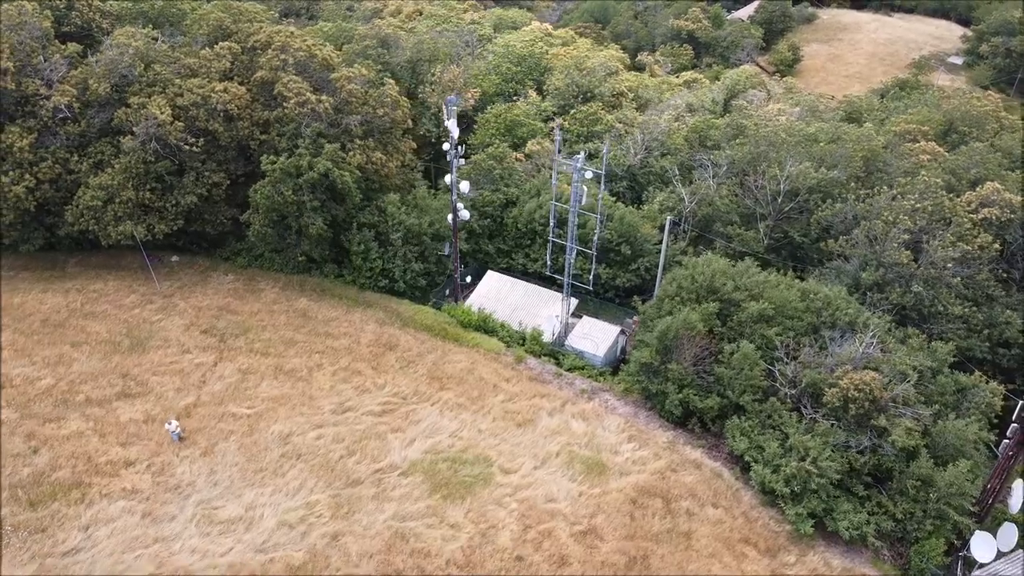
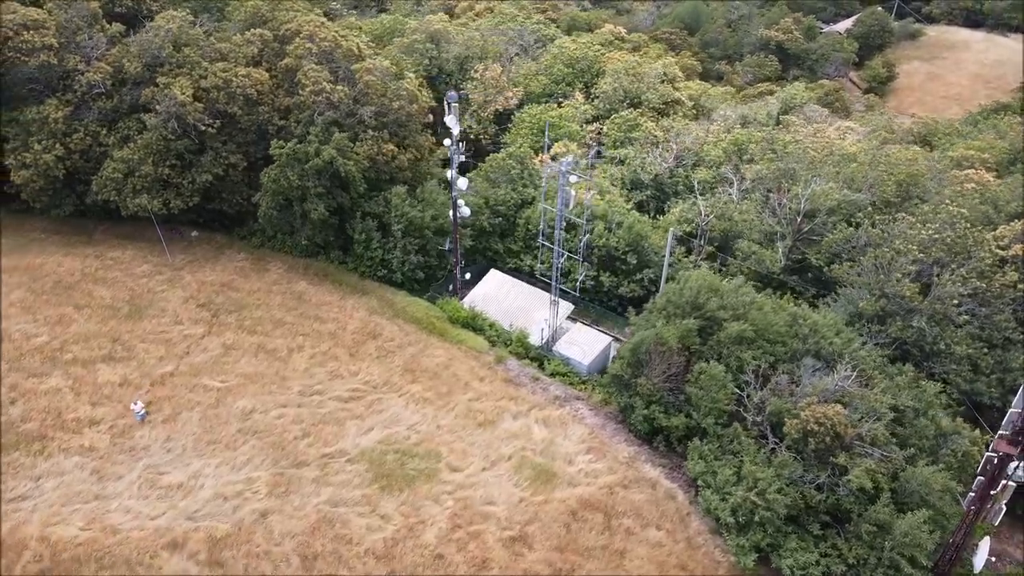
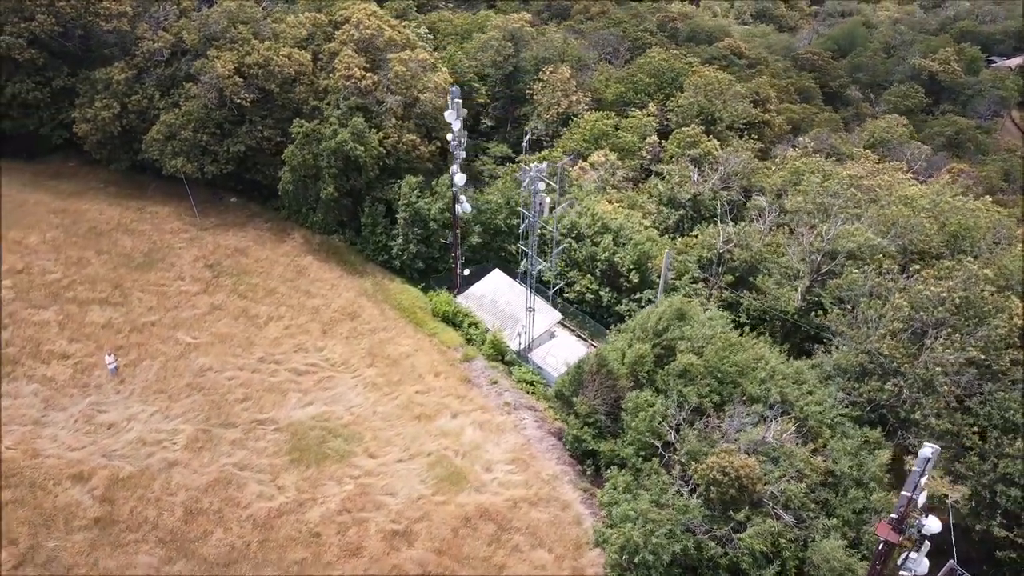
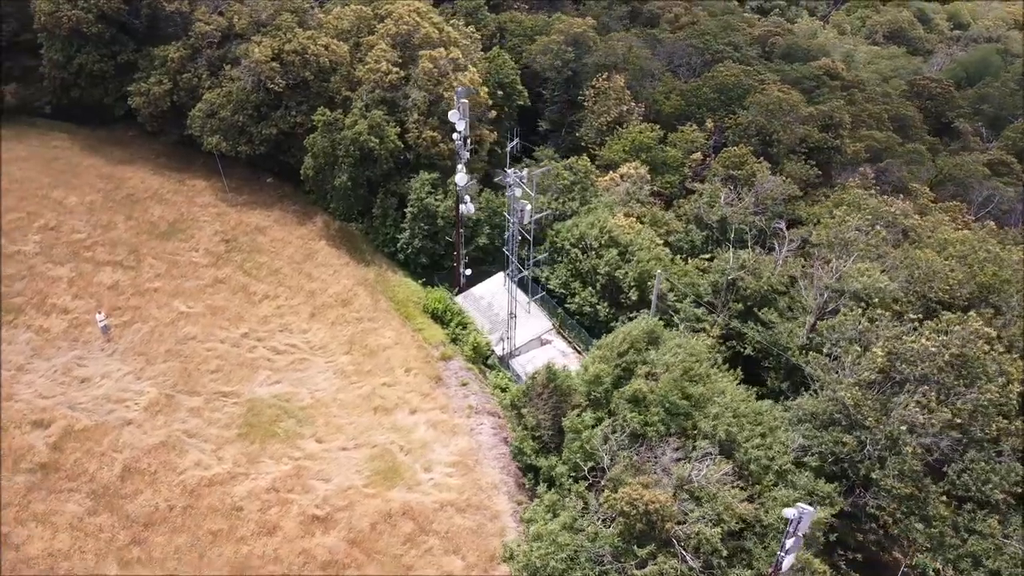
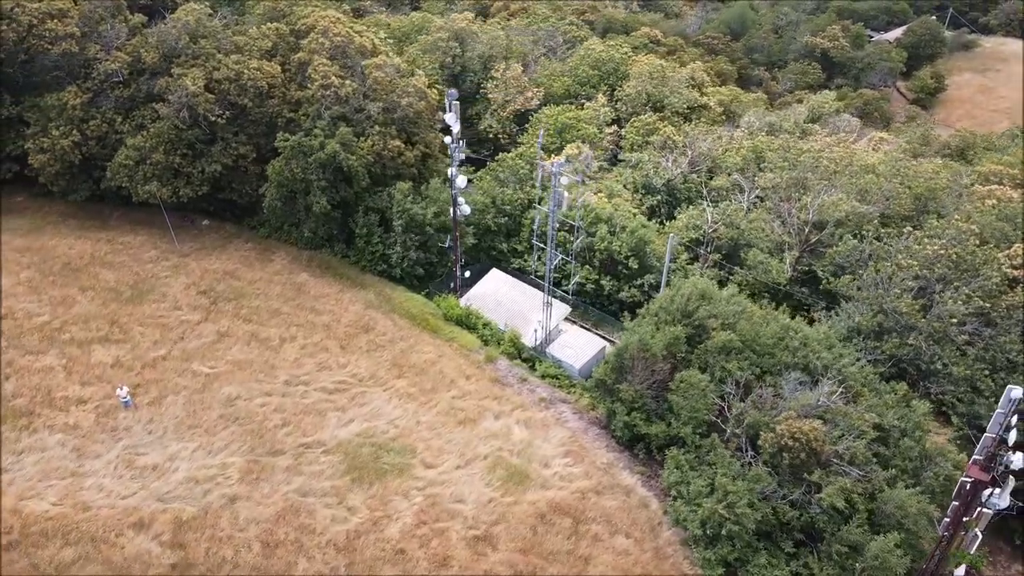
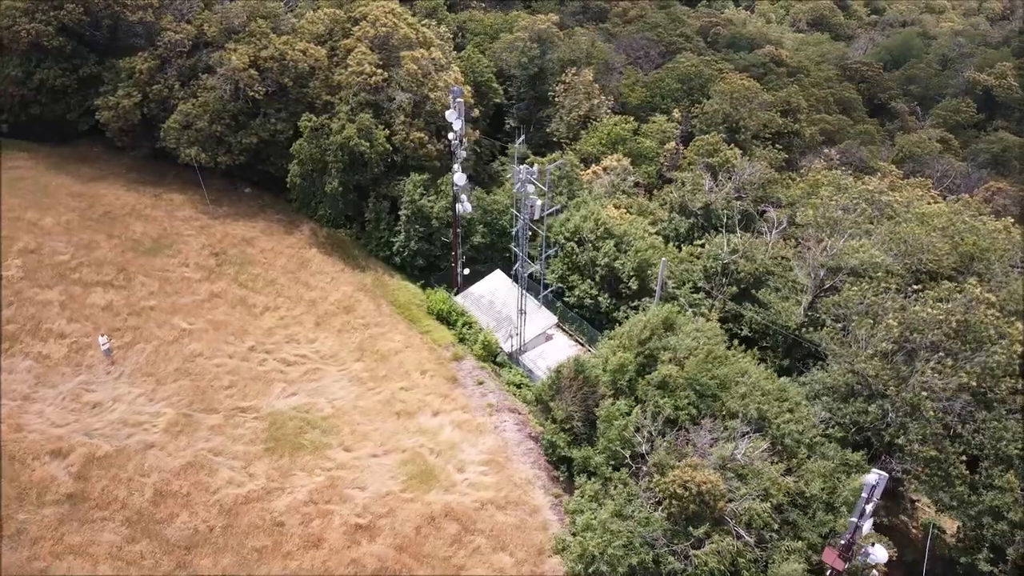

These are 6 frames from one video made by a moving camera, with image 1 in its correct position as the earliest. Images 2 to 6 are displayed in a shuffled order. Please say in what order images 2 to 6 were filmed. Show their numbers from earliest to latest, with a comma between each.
2, 5, 3, 6, 4
